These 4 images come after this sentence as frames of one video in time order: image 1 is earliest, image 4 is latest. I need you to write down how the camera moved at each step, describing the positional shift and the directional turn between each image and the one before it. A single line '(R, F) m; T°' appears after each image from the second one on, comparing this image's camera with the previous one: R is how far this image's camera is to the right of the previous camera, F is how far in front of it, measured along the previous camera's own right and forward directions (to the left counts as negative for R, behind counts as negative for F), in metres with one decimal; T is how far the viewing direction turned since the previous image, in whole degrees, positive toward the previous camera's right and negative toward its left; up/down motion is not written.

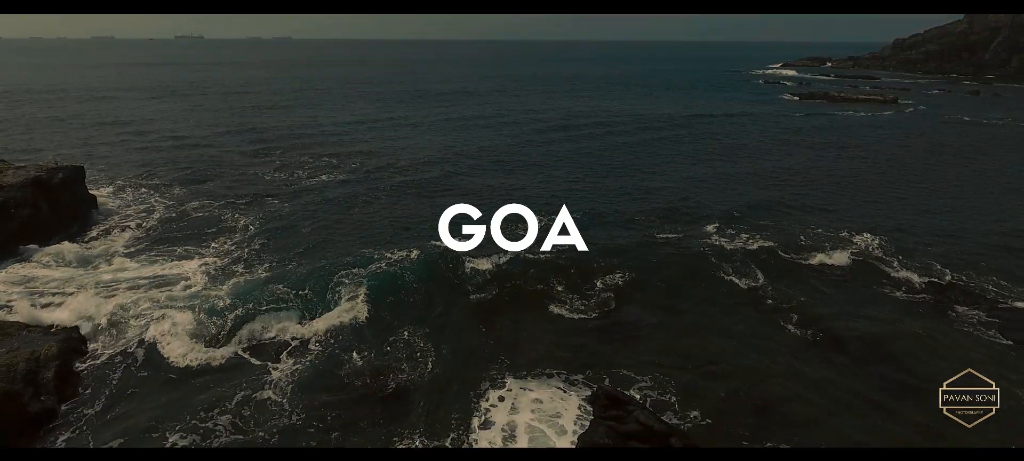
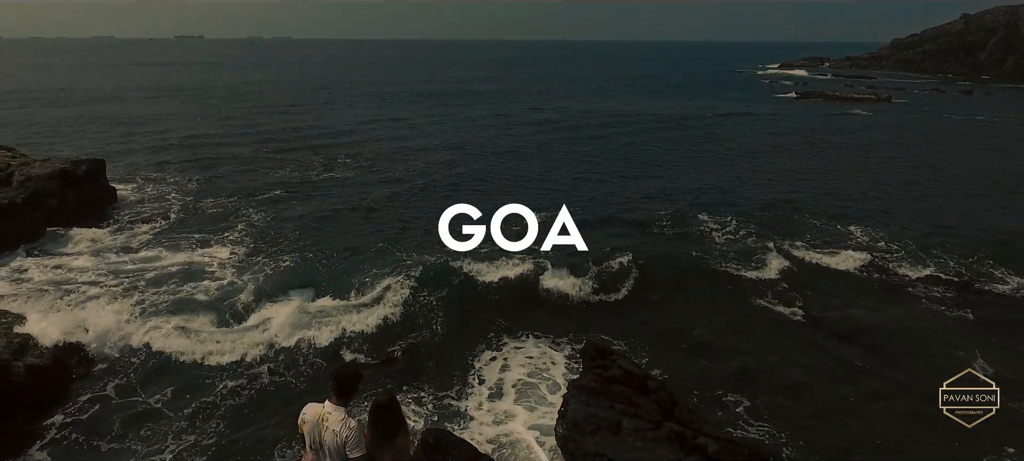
(0.0, -1.2) m; 0°
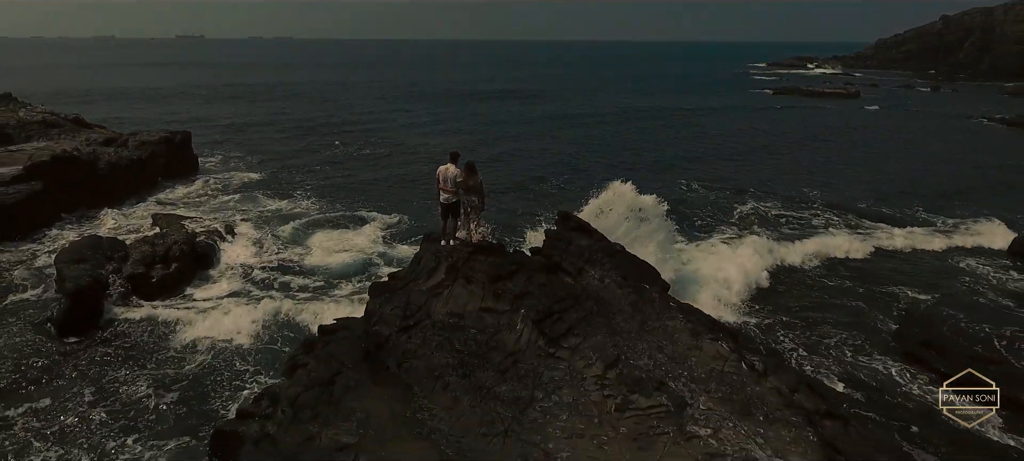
(+0.6, -4.3) m; 0°
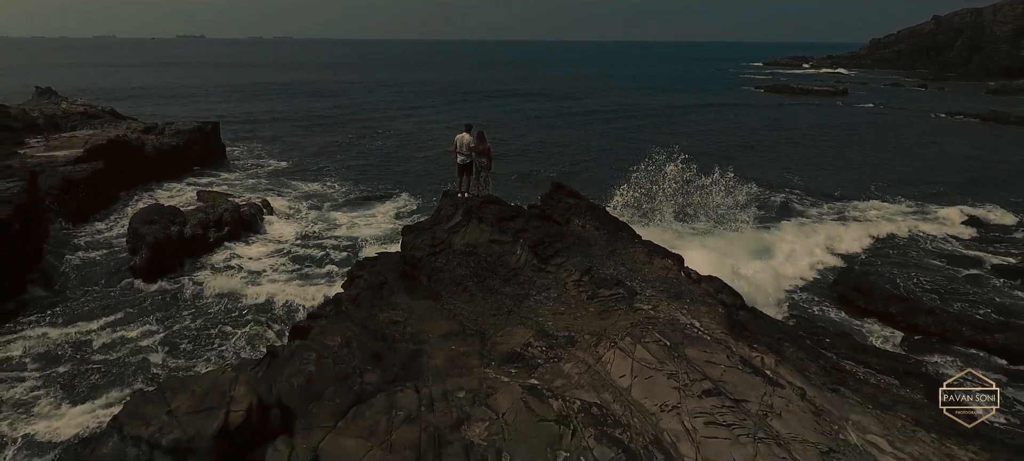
(0.0, -2.4) m; 0°
